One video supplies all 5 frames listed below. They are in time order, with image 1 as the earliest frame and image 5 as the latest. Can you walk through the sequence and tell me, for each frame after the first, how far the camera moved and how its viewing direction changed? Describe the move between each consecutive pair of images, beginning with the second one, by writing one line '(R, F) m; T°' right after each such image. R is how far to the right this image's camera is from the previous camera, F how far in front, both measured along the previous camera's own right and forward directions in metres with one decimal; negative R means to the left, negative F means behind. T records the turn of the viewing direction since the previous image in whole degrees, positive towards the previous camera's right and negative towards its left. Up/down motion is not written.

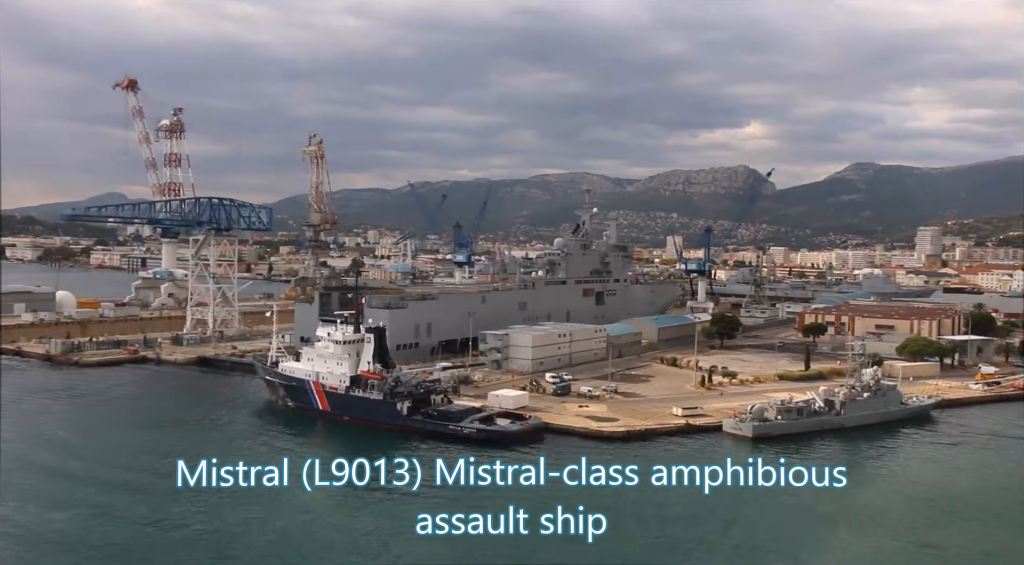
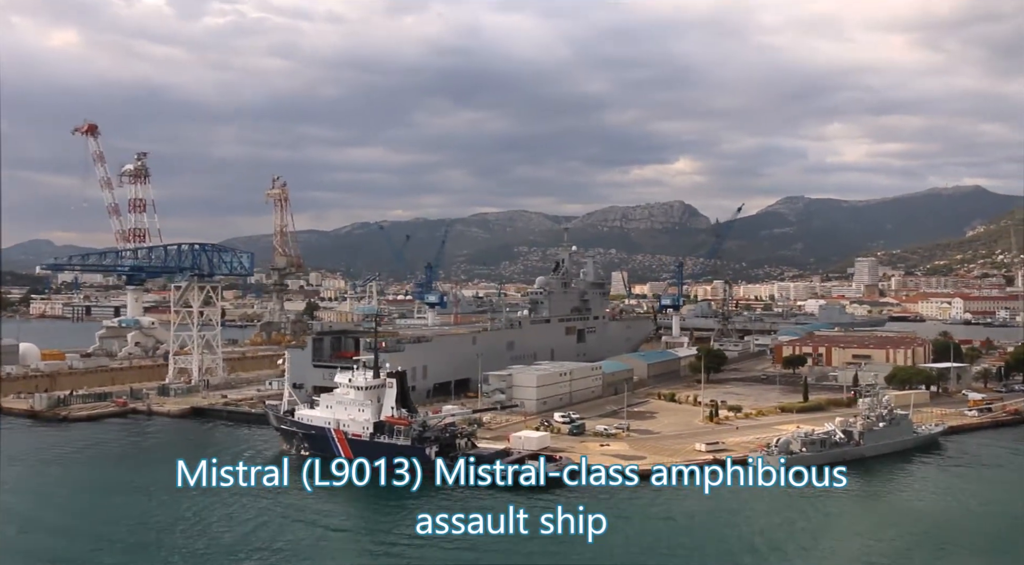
(-1.4, +0.1) m; +4°
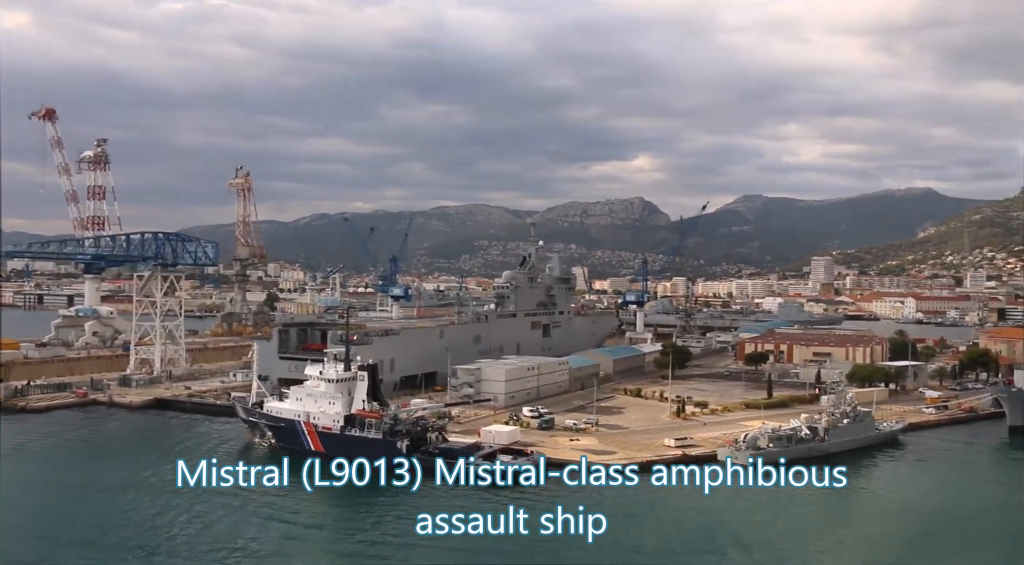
(-0.2, 0.0) m; +2°
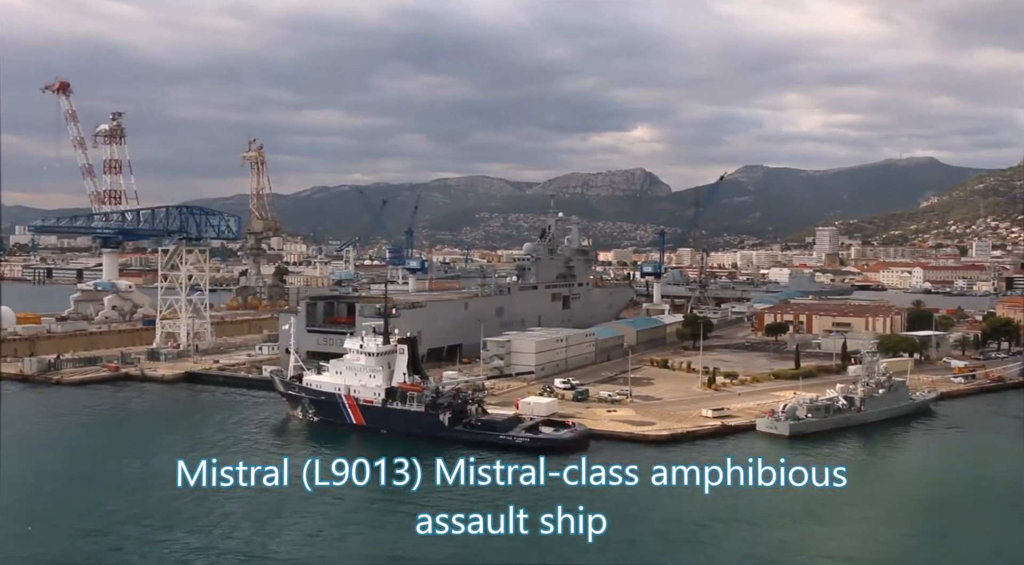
(-0.6, 0.0) m; 0°
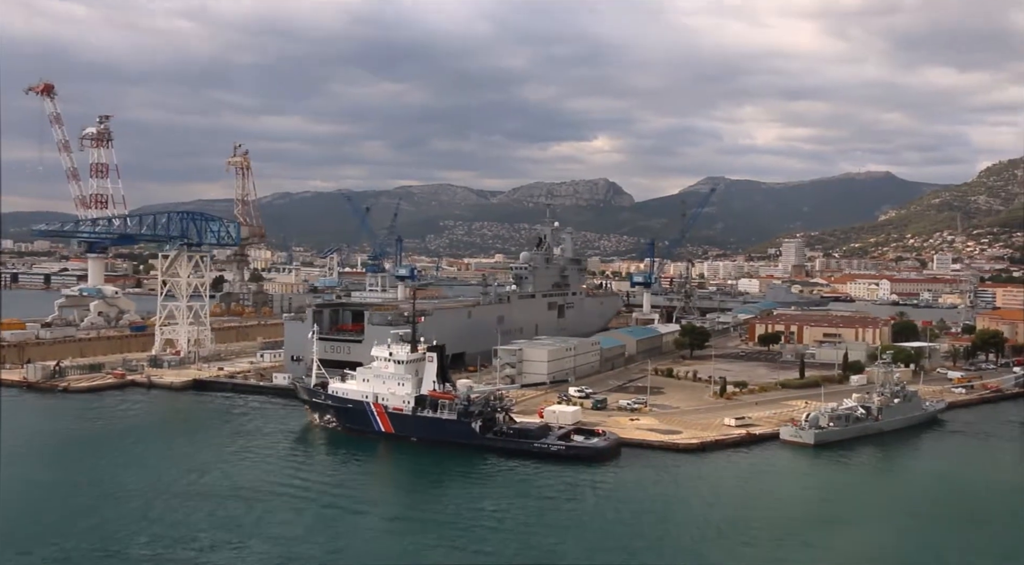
(-1.1, 0.0) m; +2°
